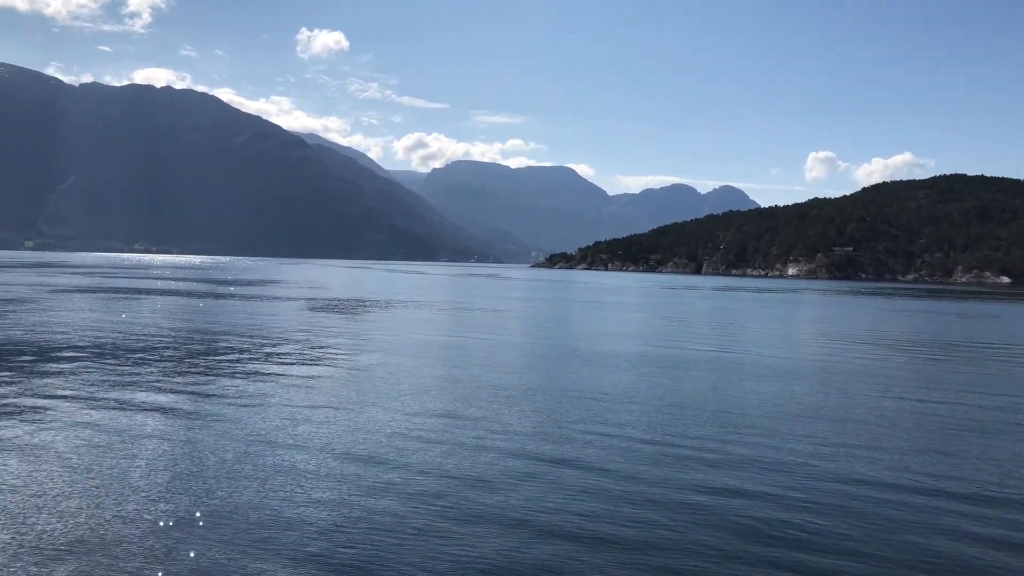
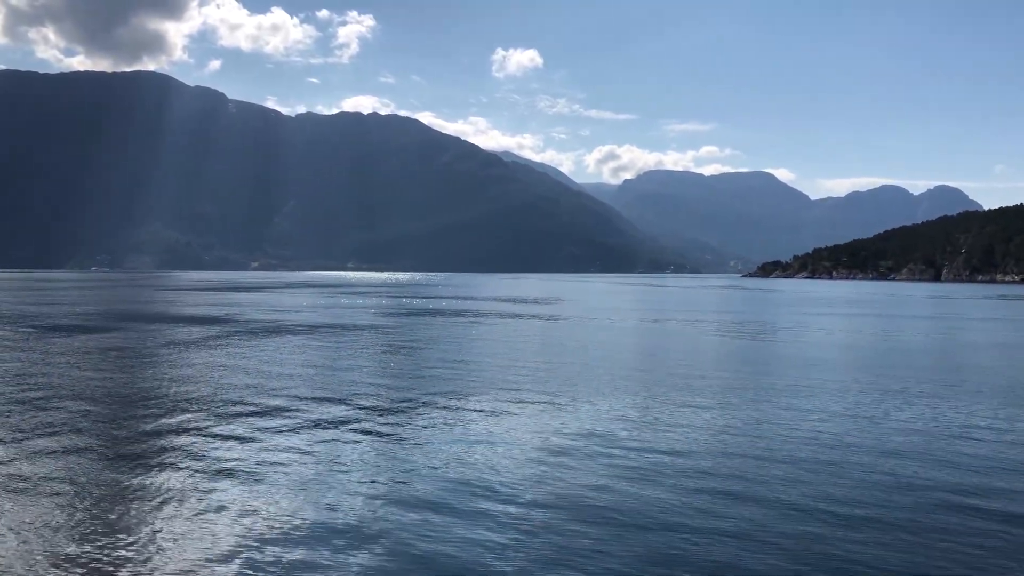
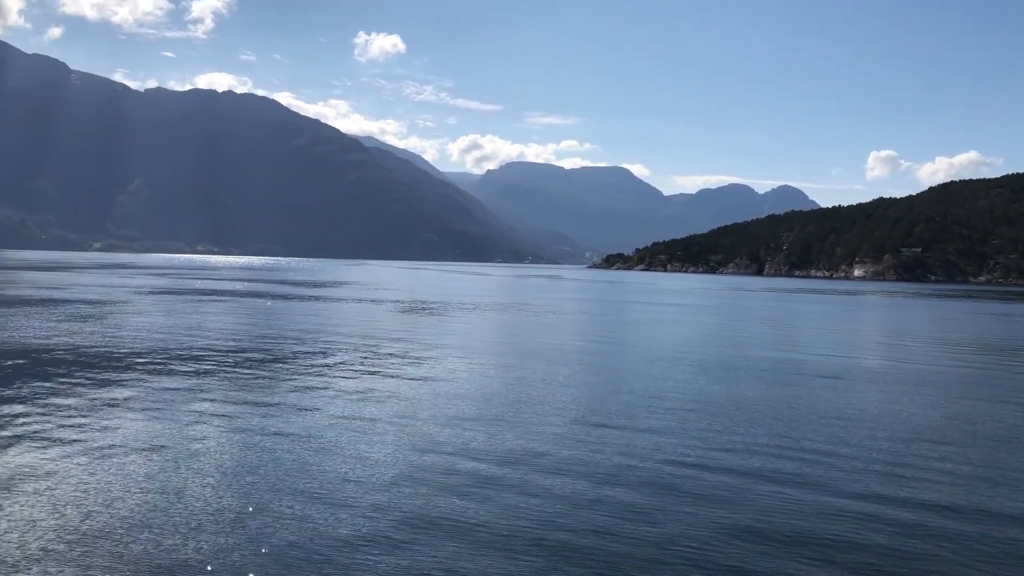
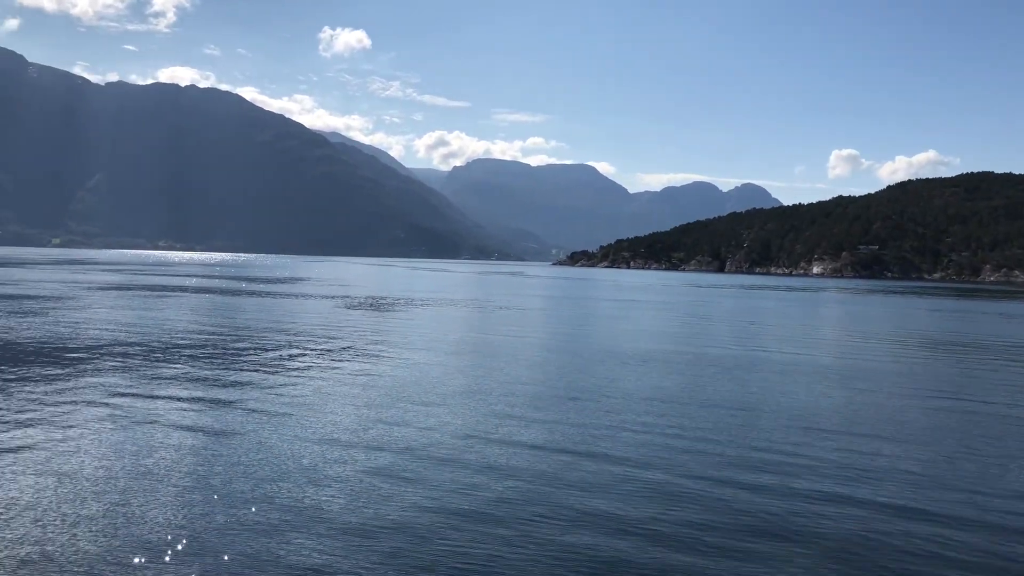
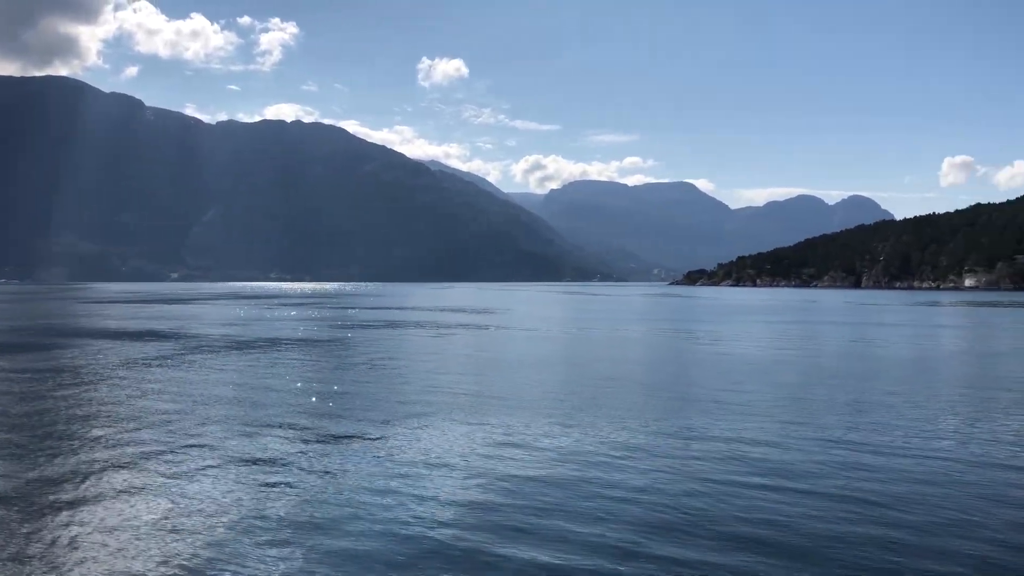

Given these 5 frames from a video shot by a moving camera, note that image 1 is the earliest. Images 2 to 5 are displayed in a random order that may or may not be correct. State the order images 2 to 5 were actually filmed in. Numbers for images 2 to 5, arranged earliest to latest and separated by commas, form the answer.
4, 3, 2, 5
